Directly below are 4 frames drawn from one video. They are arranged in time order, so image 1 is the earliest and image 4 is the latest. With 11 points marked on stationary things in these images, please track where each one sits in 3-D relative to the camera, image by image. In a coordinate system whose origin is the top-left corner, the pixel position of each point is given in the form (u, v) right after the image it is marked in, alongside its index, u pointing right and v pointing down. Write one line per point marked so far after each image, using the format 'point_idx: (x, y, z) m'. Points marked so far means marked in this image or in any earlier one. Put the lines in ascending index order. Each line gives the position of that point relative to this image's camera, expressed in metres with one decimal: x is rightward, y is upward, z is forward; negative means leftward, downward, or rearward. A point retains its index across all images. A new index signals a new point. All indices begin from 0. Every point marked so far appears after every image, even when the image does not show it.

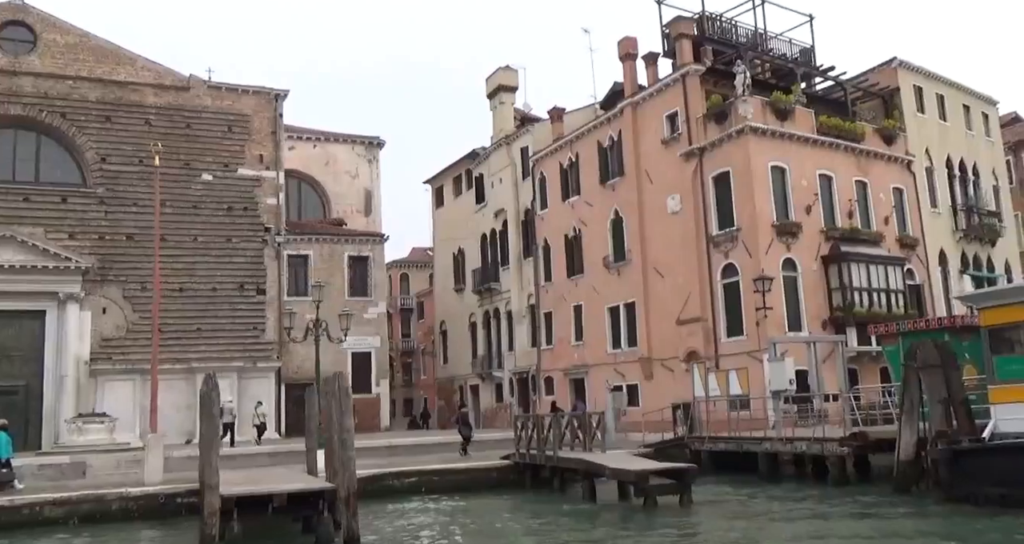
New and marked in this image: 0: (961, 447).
0: (+7.2, -2.9, +13.7) m
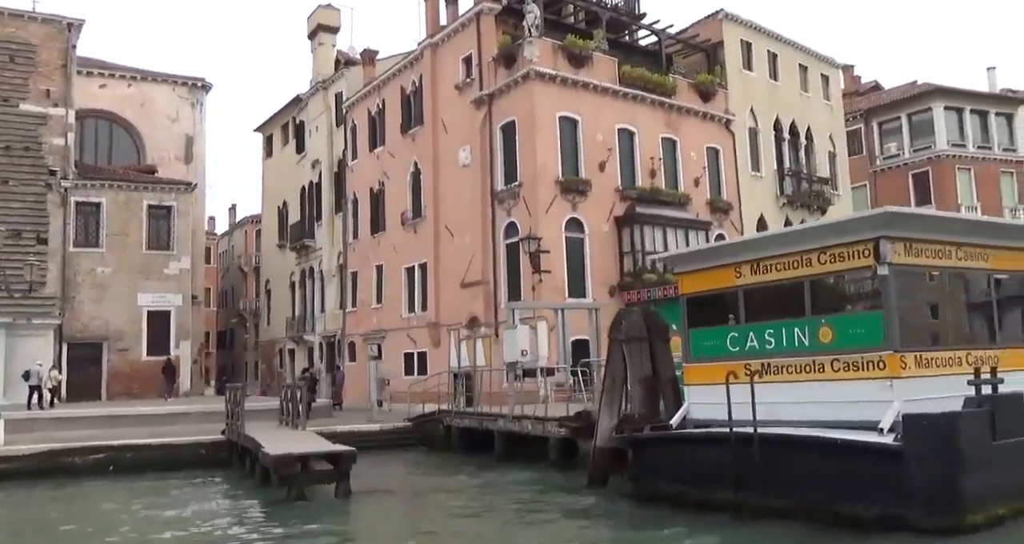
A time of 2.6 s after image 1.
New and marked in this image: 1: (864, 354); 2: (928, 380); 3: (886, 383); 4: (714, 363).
0: (+1.8, -2.3, +11.8) m
1: (+4.1, -1.0, +10.0) m
2: (+4.9, -1.3, +10.0) m
3: (+4.3, -1.3, +9.8) m
4: (+2.8, -1.3, +11.8) m
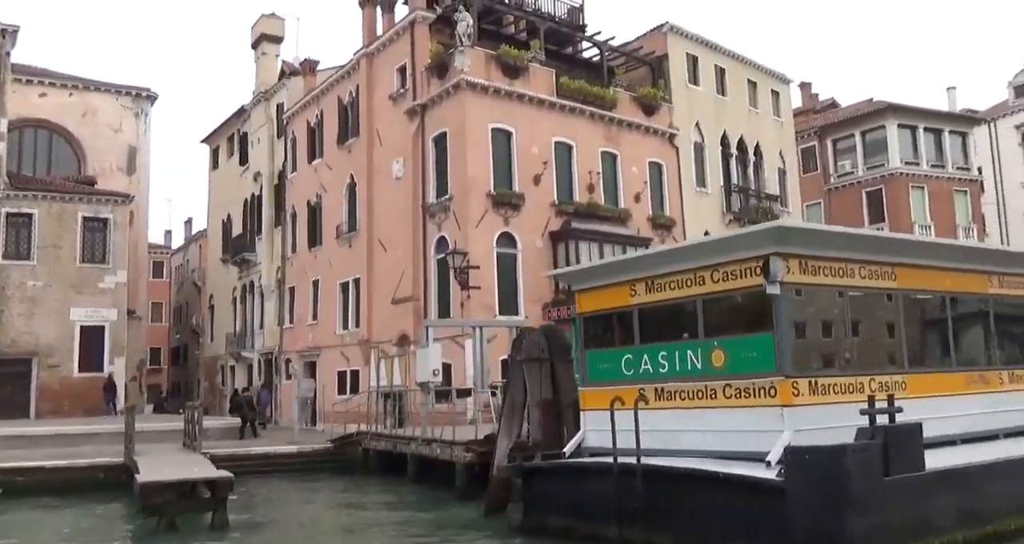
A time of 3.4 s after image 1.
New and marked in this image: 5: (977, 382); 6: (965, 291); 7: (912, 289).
0: (+0.3, -2.5, +11.1) m
1: (+2.7, -1.2, +9.4) m
2: (+3.4, -1.5, +9.4) m
3: (+2.8, -1.5, +9.1) m
4: (+1.2, -1.5, +11.0) m
5: (+6.1, -1.4, +11.2) m
6: (+6.0, -0.2, +11.3) m
7: (+4.9, -0.2, +10.5) m
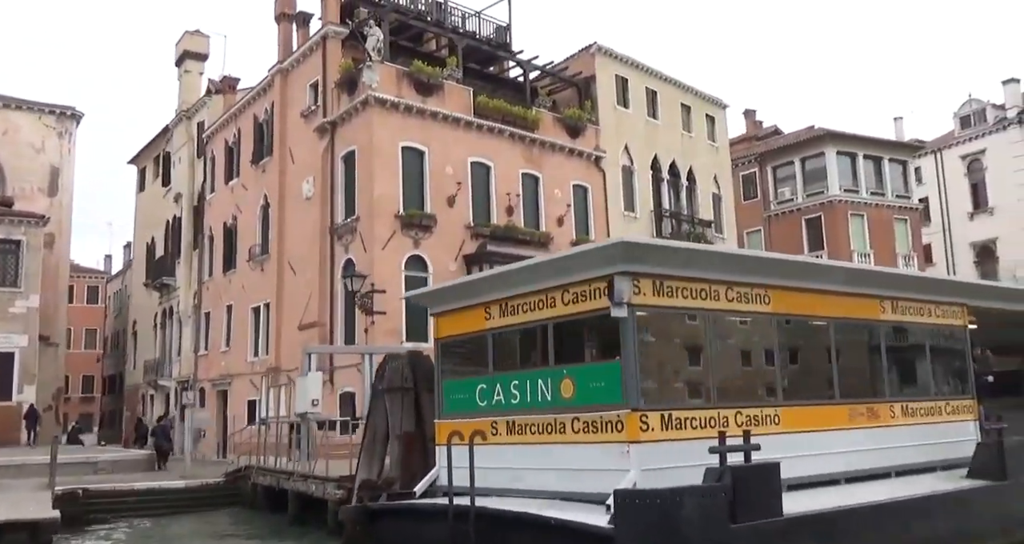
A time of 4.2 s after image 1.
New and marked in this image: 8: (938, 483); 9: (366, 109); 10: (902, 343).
0: (-1.6, -2.8, +10.0) m
1: (+0.9, -1.4, +8.4) m
2: (+1.6, -1.7, +8.4) m
3: (+1.1, -1.7, +8.2) m
4: (-0.6, -1.7, +10.1) m
5: (+4.3, -1.7, +10.4) m
6: (+4.1, -0.5, +10.5) m
7: (+3.1, -0.5, +9.7) m
8: (+5.2, -2.6, +10.5) m
9: (-3.4, +3.7, +19.7) m
10: (+5.0, -0.9, +11.1) m
